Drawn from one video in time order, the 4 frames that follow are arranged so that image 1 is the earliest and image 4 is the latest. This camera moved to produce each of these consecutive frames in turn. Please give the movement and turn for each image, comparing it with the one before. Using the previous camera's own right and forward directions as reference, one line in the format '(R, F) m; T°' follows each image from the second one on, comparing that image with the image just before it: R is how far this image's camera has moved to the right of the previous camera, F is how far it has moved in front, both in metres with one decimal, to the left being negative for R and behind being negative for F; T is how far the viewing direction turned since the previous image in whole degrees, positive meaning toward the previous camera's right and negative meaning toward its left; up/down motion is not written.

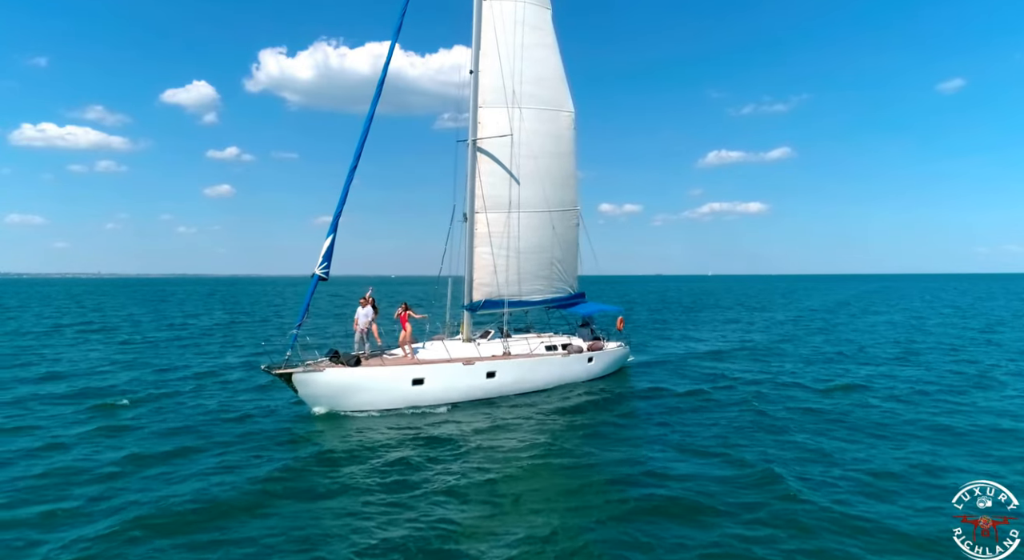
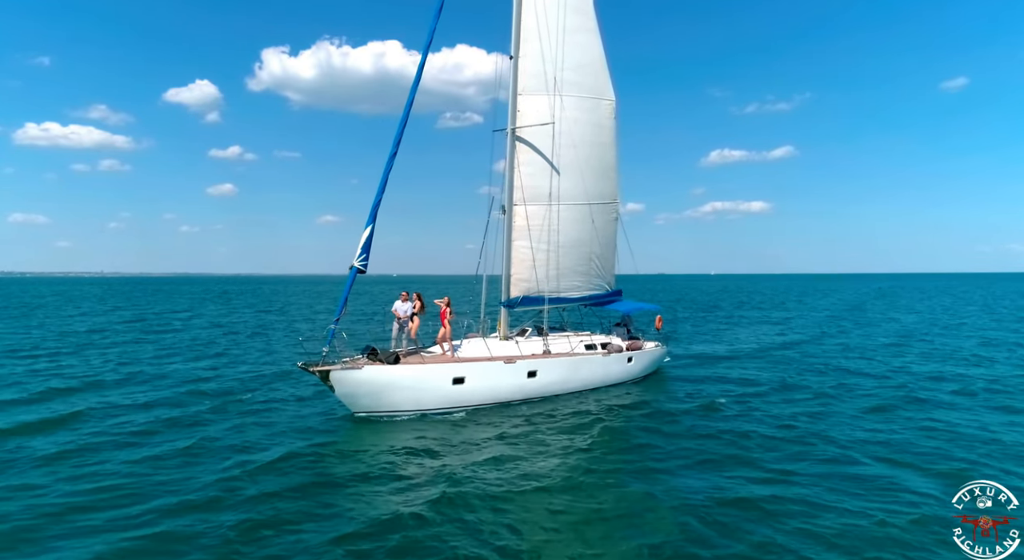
(-1.2, +1.0) m; 0°
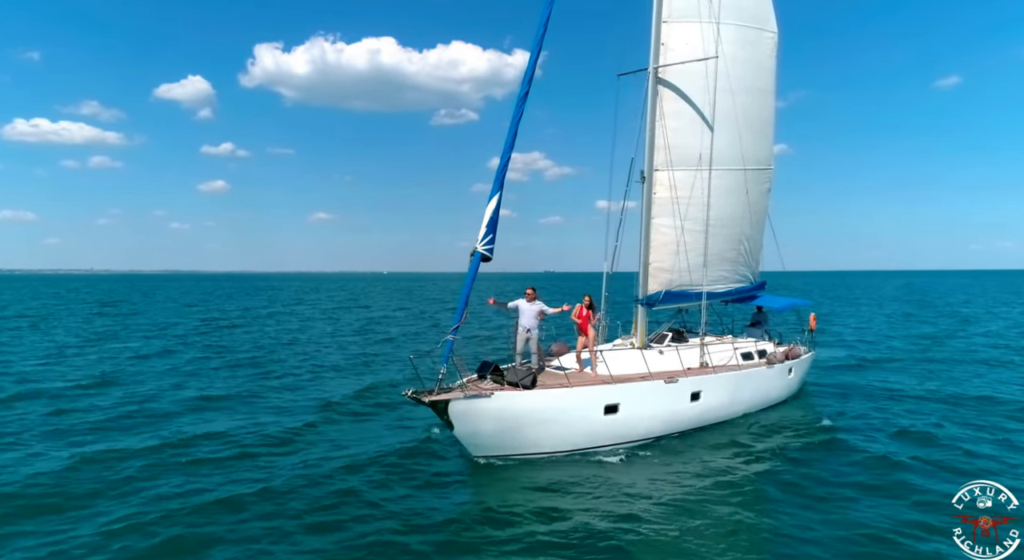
(-3.7, +5.9) m; +1°
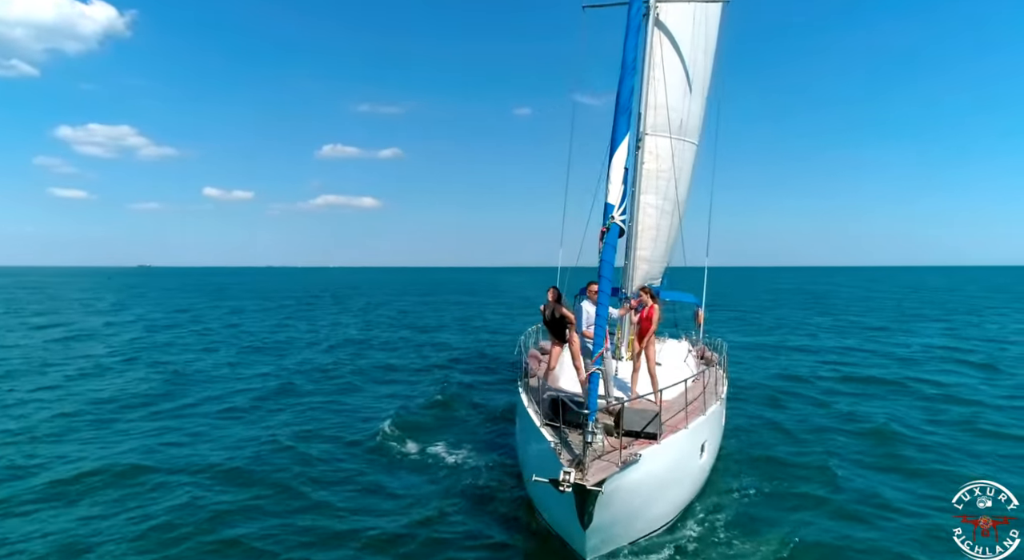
(-5.9, +7.0) m; +30°
